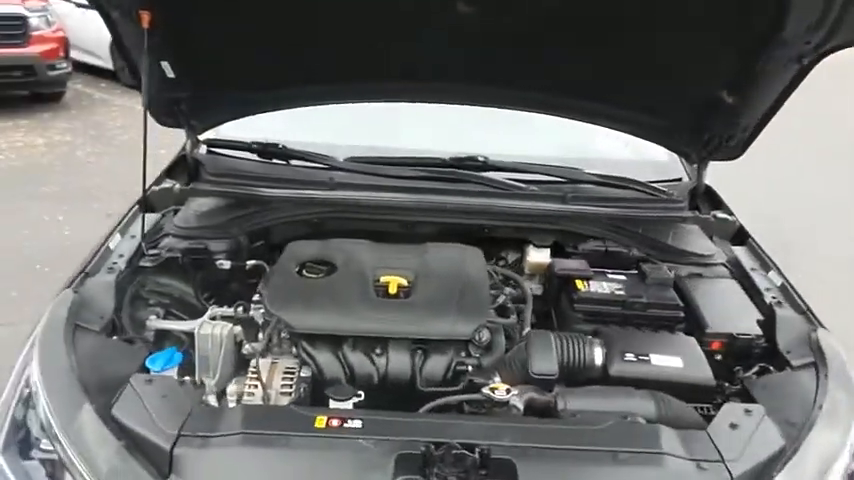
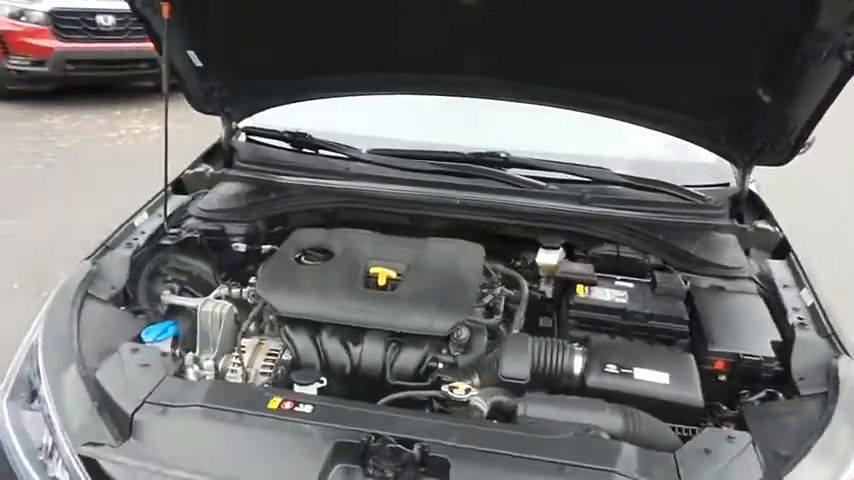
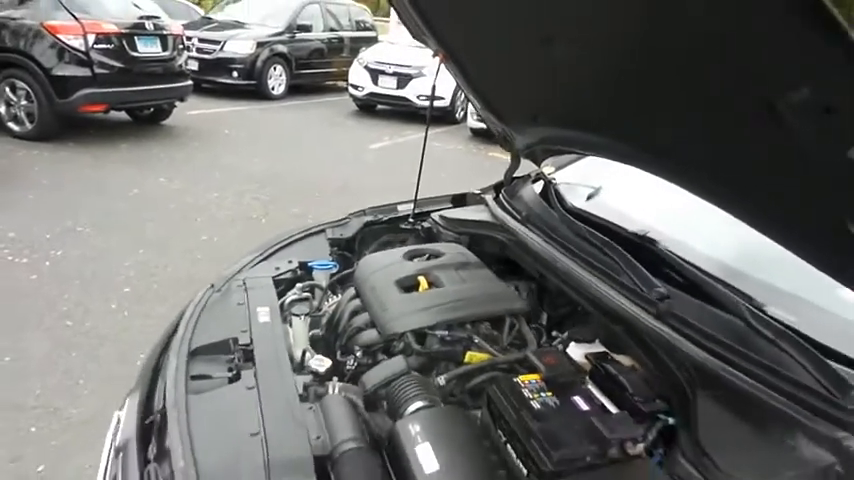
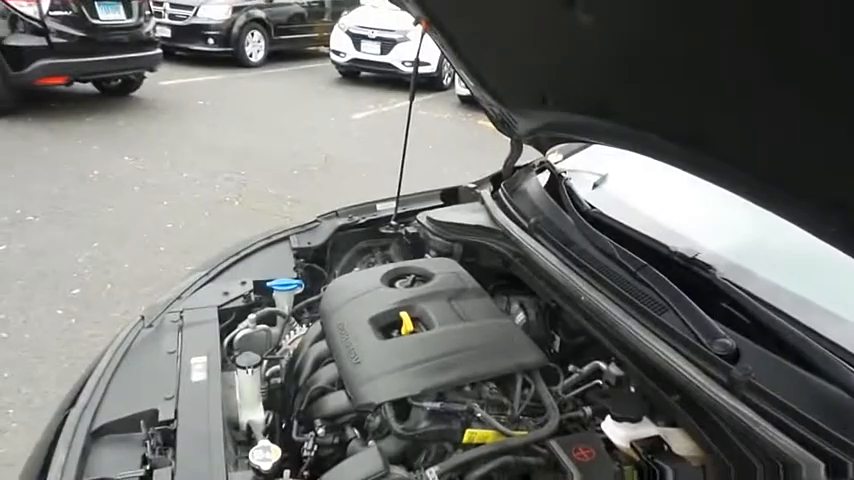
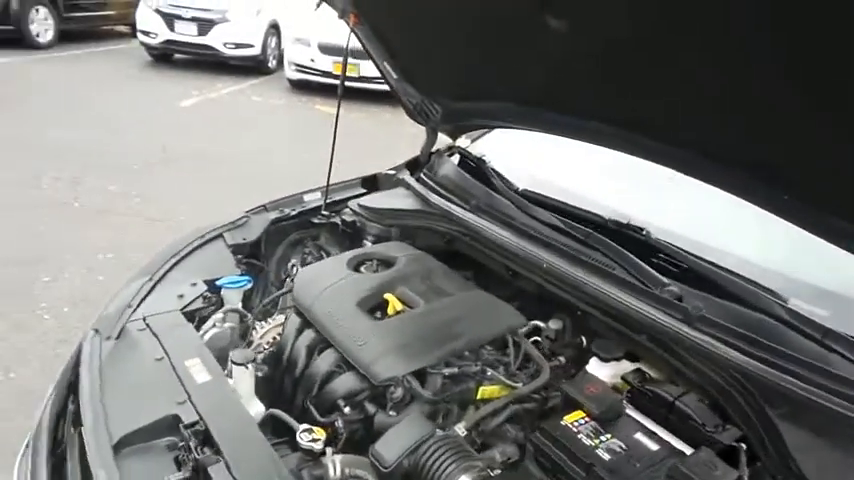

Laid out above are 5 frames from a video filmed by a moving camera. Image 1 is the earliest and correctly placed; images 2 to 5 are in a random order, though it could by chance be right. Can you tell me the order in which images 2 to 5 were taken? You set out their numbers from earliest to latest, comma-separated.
2, 5, 4, 3
